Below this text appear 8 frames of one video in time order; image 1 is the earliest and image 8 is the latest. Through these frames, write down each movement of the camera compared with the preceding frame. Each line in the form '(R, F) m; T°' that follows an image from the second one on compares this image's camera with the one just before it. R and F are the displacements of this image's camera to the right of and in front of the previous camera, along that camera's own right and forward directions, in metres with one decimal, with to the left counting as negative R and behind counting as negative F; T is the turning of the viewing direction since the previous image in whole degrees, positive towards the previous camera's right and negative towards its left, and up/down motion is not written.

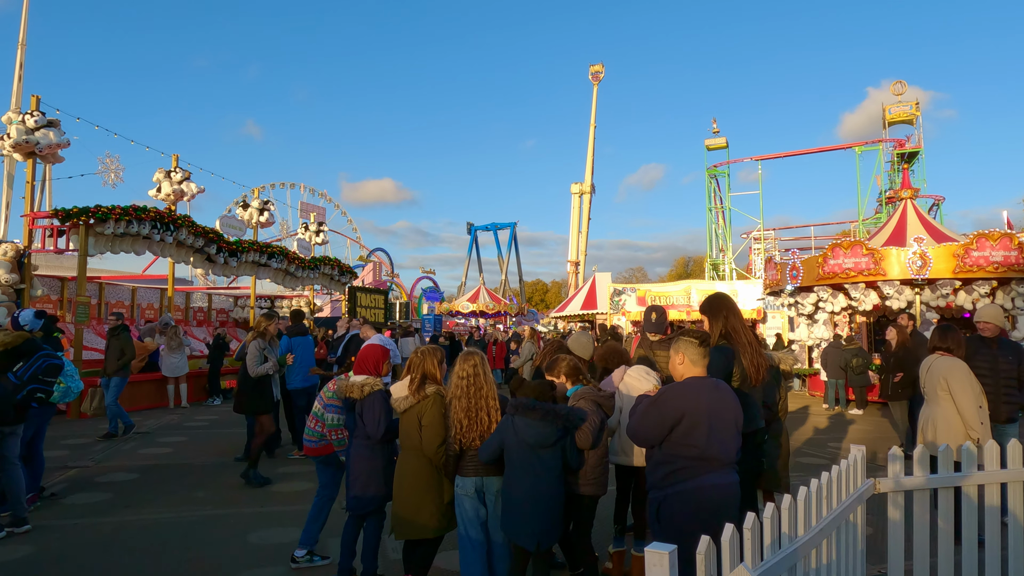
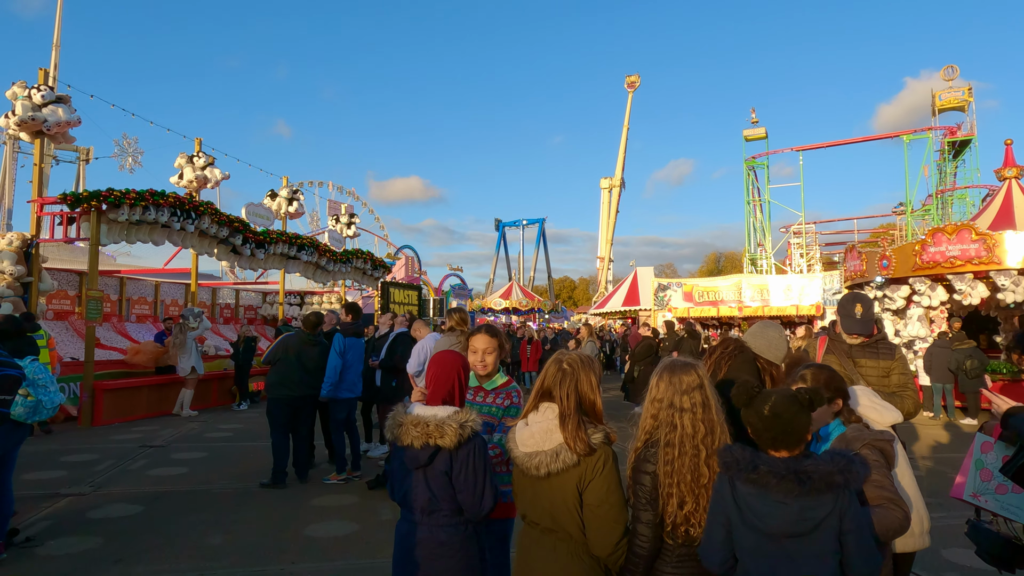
(-0.5, +1.4) m; -2°
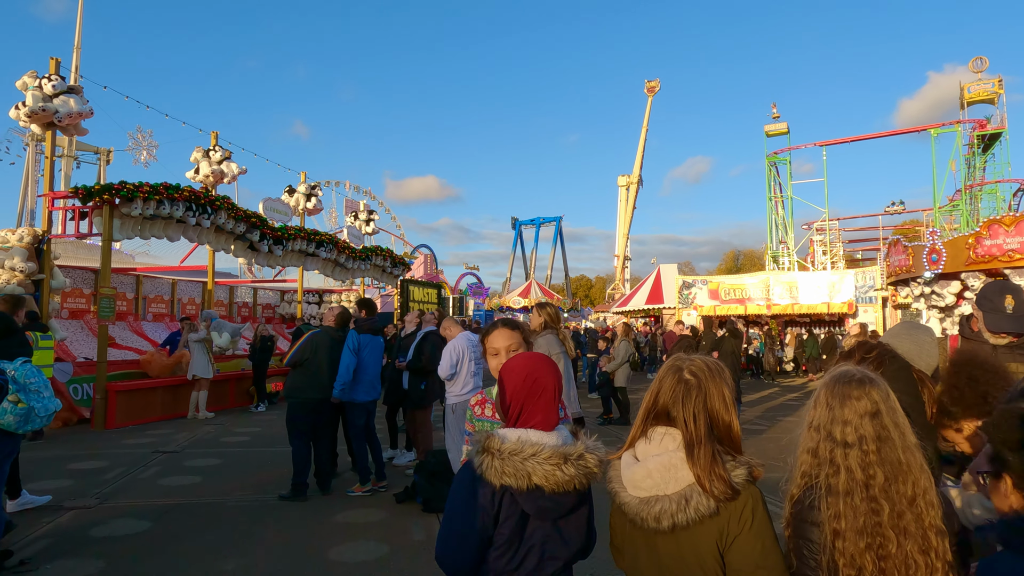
(-0.2, +0.6) m; -1°
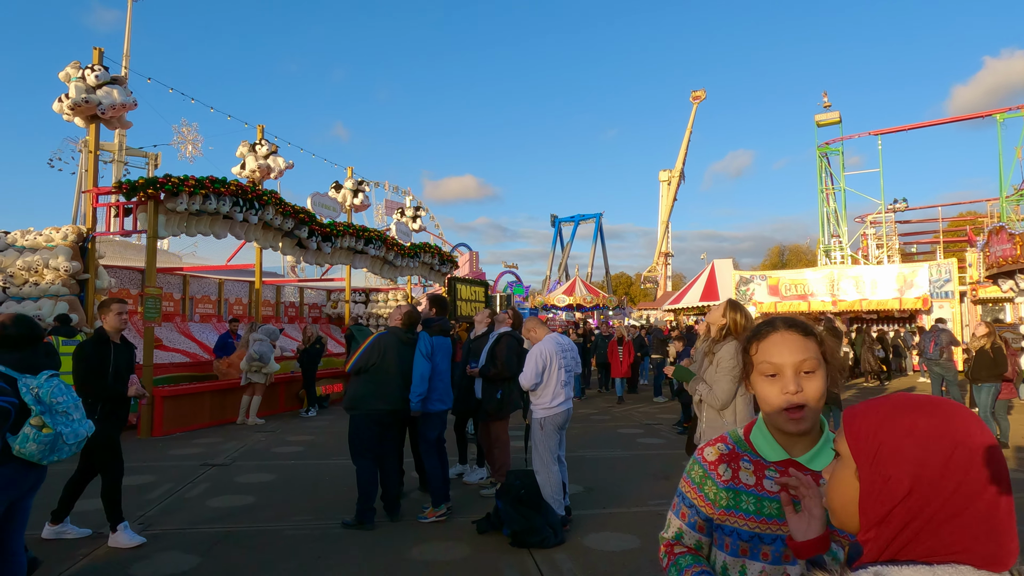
(-0.4, +0.8) m; -3°
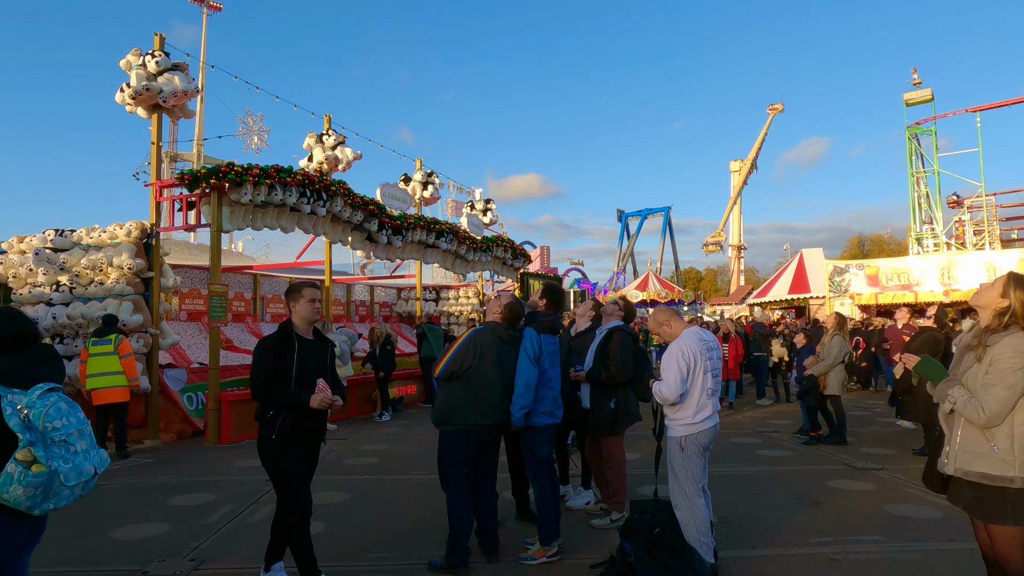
(-0.4, +1.0) m; -6°
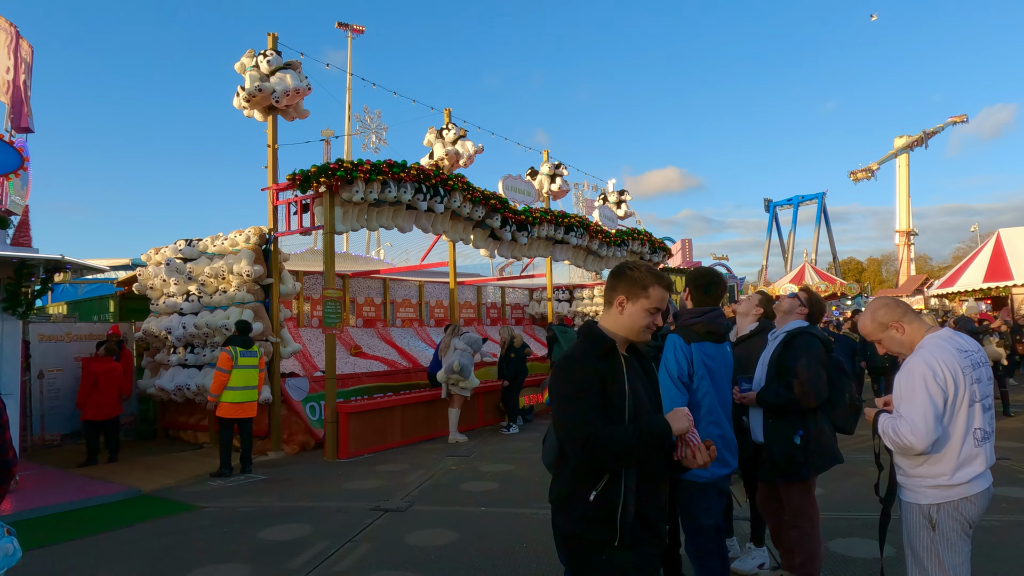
(0.0, +1.1) m; -12°
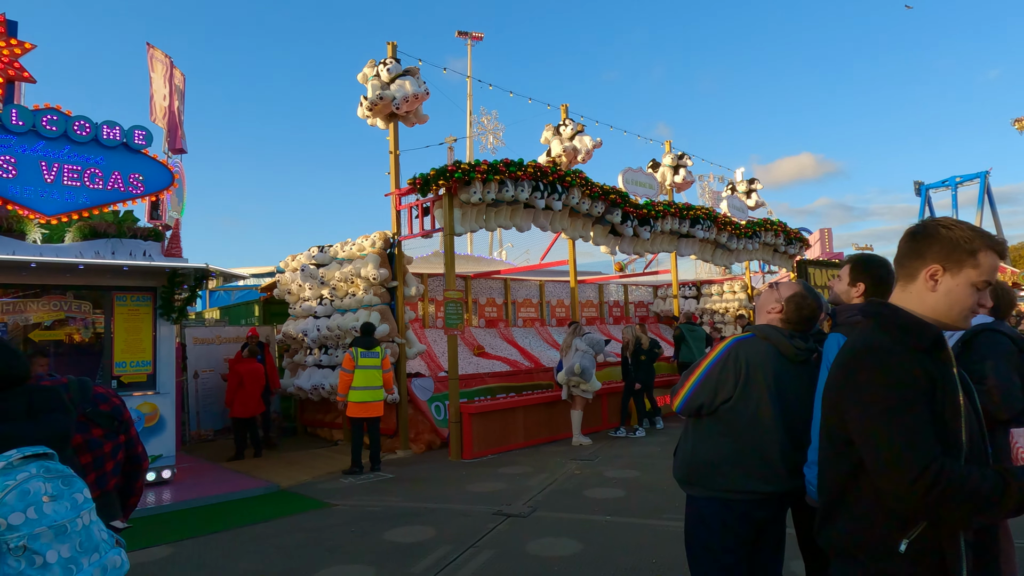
(0.0, +0.2) m; -11°
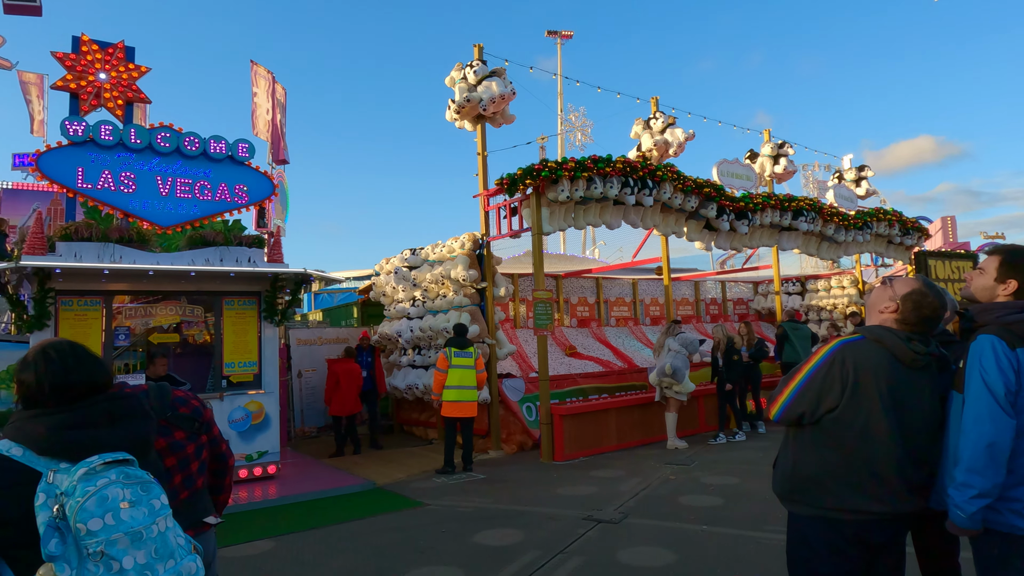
(+0.1, +0.1) m; -8°
